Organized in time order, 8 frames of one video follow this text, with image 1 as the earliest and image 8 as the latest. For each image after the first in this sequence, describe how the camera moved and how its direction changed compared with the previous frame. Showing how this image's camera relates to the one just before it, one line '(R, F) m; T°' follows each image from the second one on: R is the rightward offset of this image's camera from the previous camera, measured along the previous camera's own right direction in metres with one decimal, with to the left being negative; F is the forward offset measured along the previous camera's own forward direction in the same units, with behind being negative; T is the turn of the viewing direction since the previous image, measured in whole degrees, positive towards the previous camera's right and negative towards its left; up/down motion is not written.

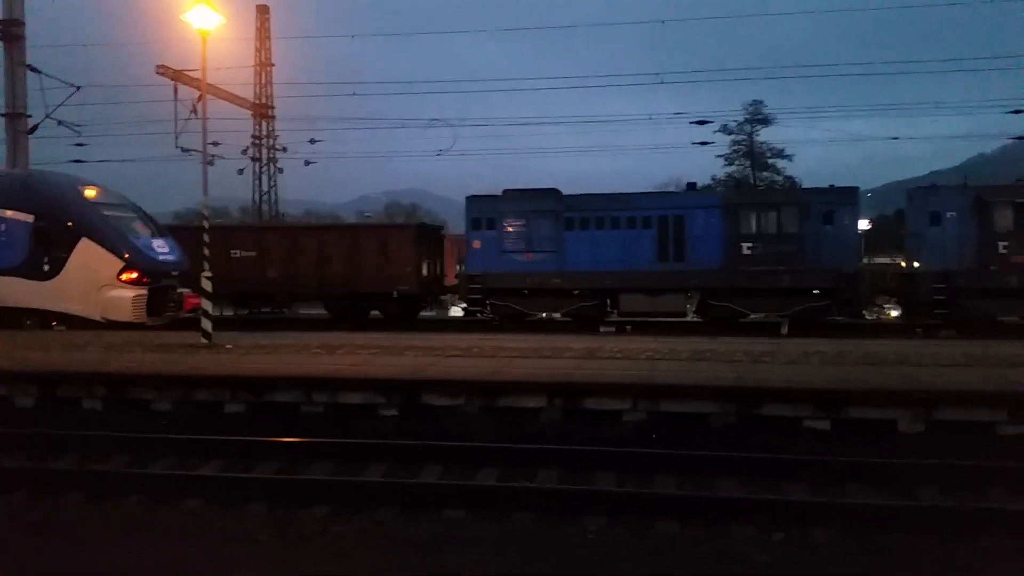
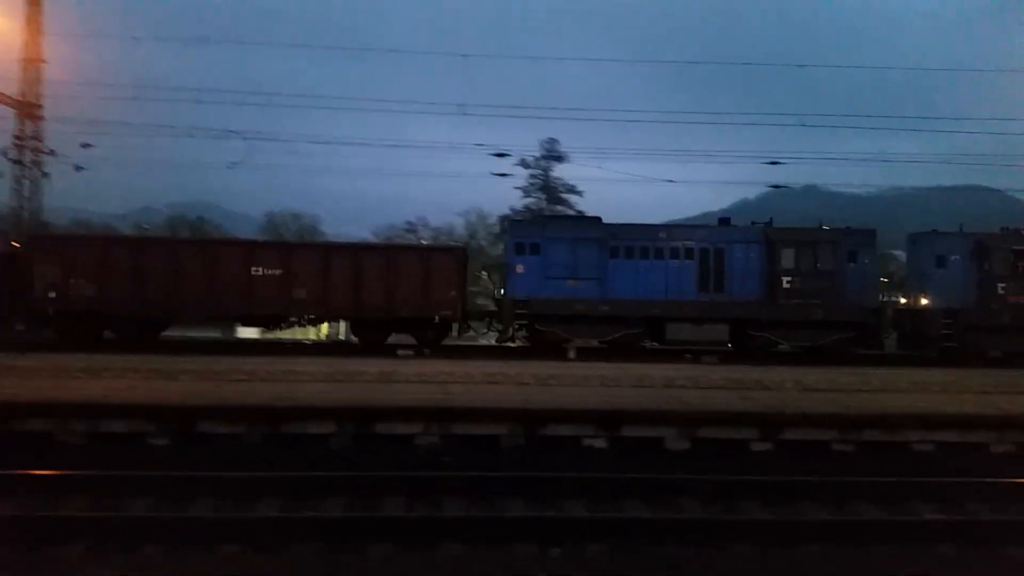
(-3.8, +0.7) m; +14°
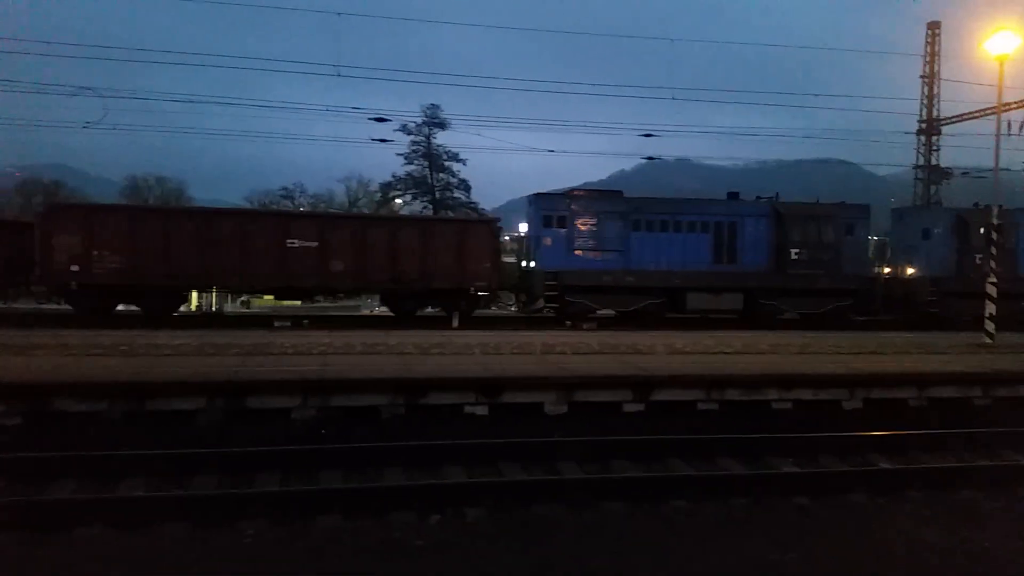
(-2.3, -0.2) m; +8°
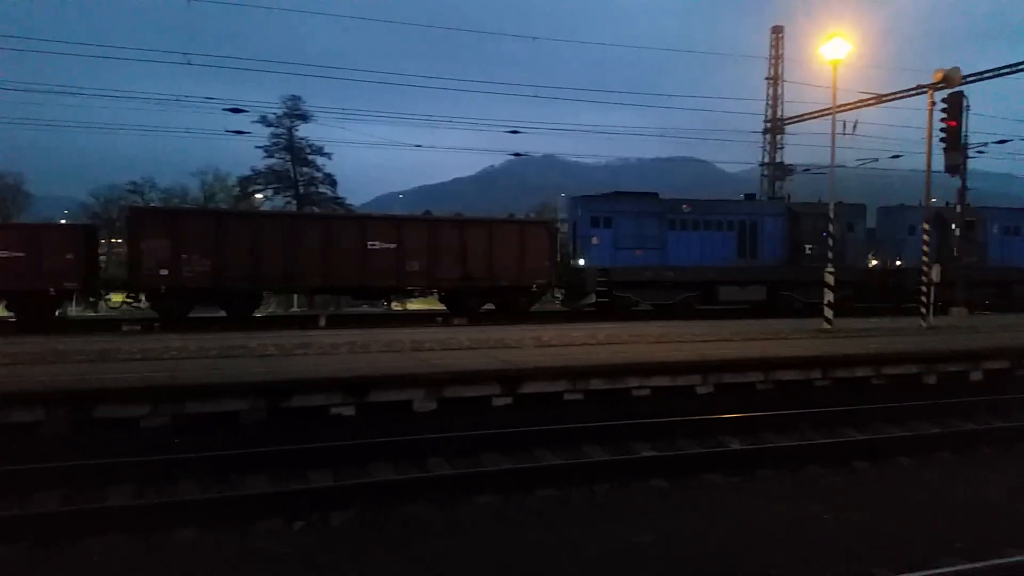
(-3.1, -0.7) m; +9°
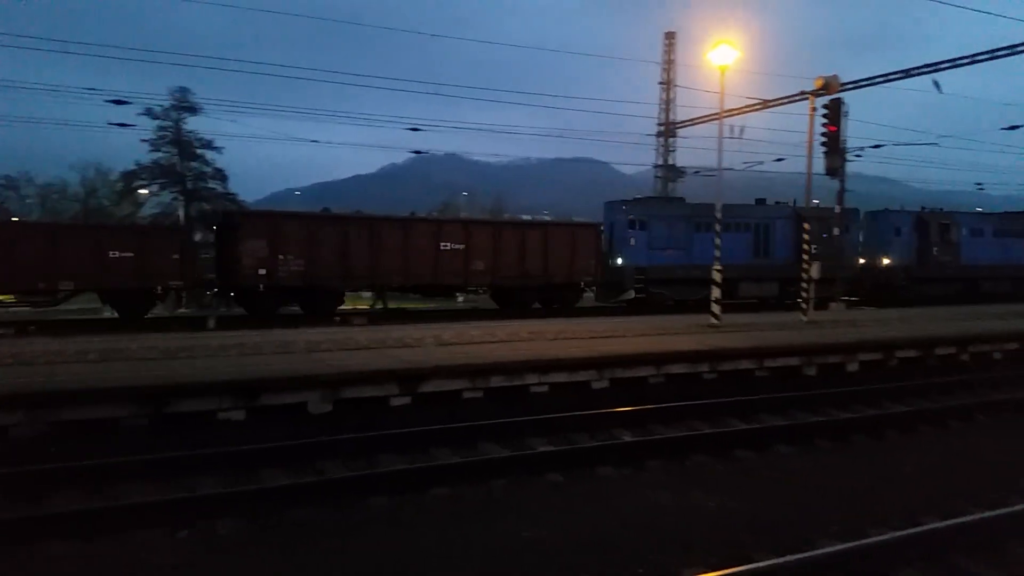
(-2.7, -1.0) m; +7°
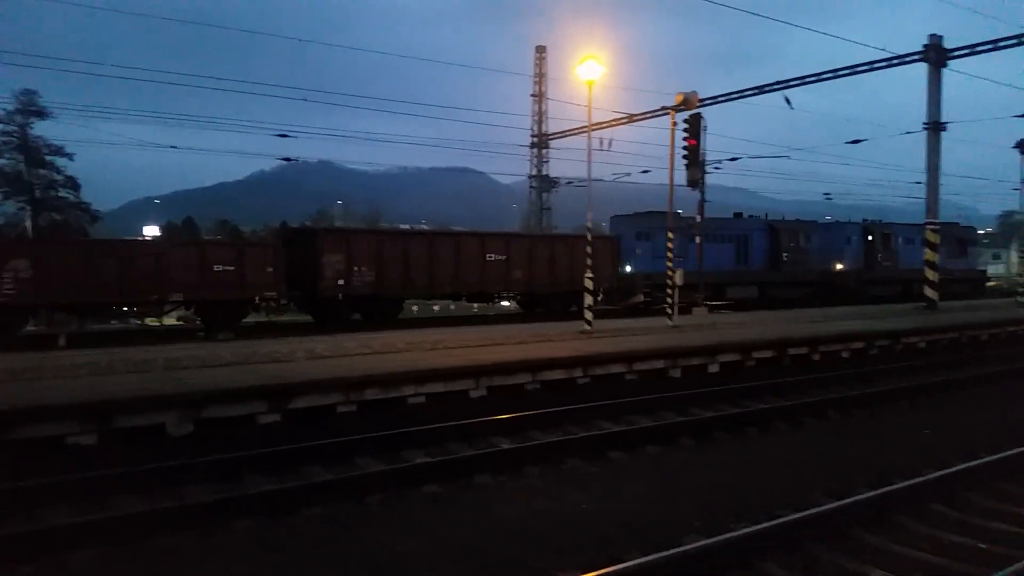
(-3.0, -1.6) m; +9°
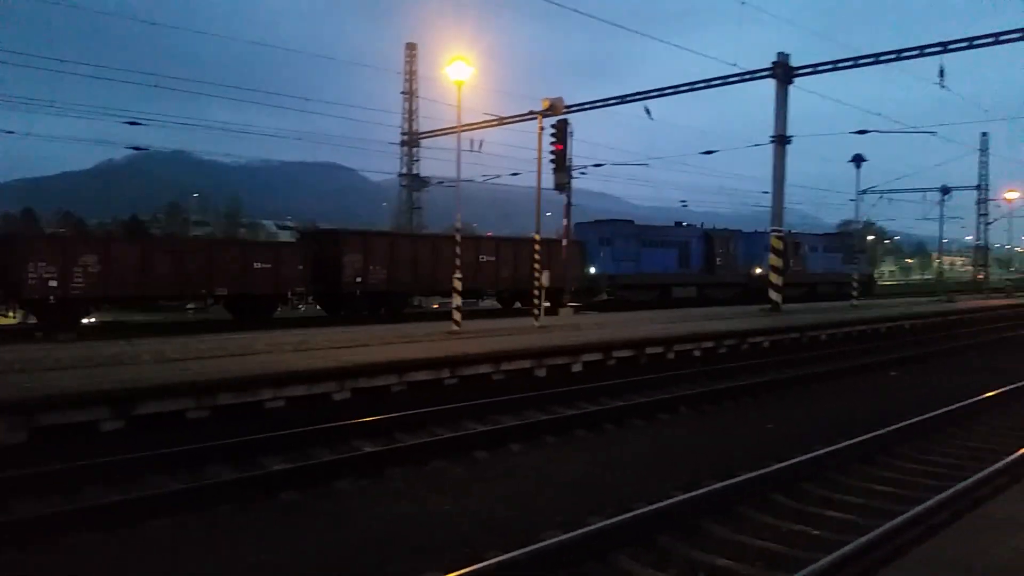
(-2.5, -1.9) m; +9°
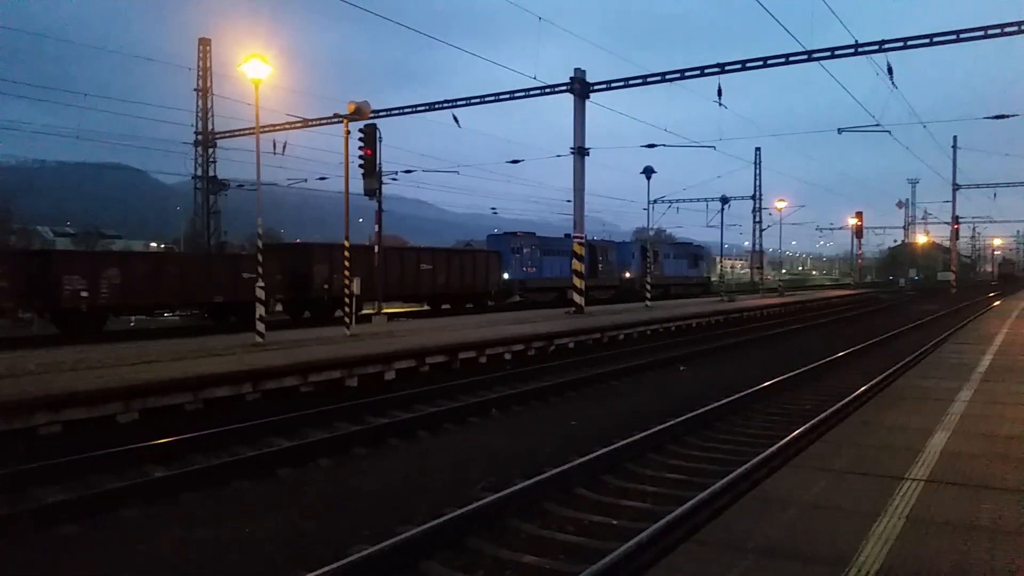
(-2.9, -3.0) m; +13°
